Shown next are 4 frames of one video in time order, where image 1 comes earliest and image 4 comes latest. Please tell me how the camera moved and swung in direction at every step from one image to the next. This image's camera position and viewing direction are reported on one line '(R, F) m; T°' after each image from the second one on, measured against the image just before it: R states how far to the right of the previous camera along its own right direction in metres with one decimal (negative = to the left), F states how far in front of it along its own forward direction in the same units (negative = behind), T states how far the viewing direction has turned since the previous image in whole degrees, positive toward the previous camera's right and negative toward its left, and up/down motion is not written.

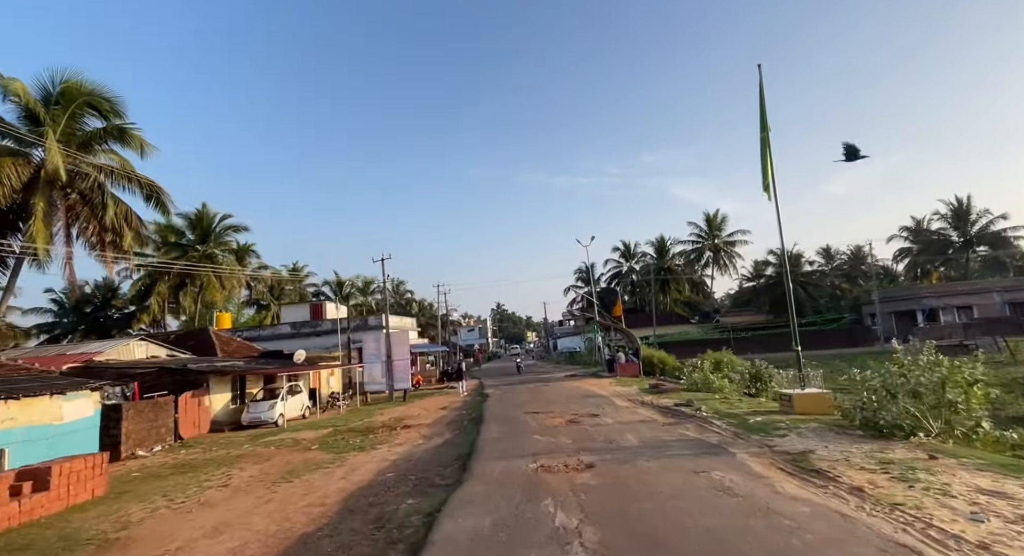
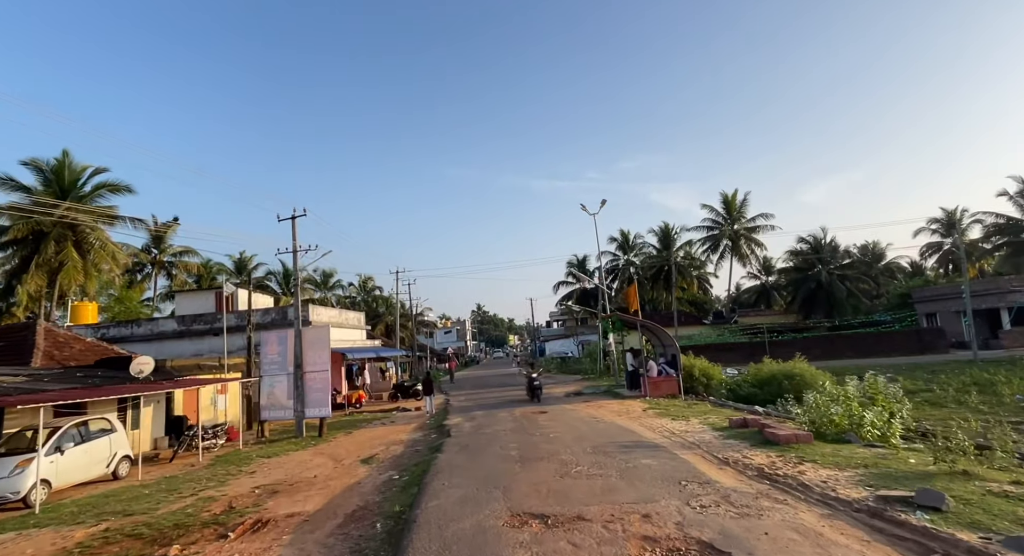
(+0.1, +9.4) m; +2°
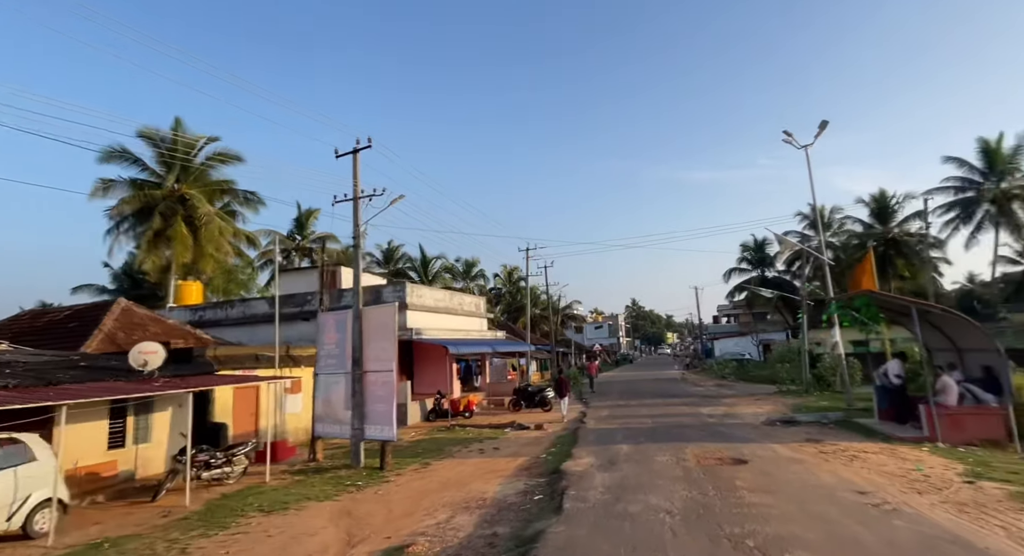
(-0.2, +6.9) m; -16°
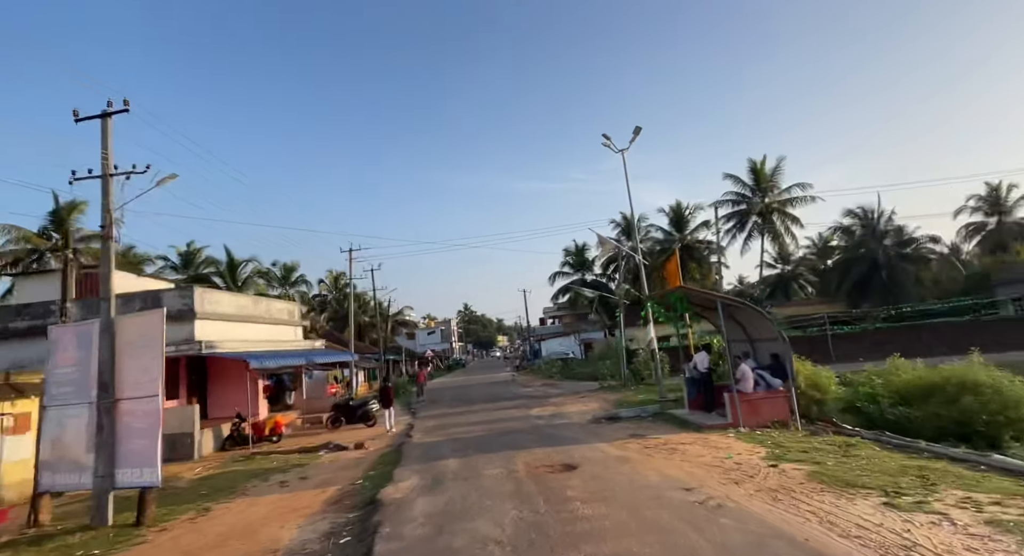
(+0.4, +1.2) m; +18°
